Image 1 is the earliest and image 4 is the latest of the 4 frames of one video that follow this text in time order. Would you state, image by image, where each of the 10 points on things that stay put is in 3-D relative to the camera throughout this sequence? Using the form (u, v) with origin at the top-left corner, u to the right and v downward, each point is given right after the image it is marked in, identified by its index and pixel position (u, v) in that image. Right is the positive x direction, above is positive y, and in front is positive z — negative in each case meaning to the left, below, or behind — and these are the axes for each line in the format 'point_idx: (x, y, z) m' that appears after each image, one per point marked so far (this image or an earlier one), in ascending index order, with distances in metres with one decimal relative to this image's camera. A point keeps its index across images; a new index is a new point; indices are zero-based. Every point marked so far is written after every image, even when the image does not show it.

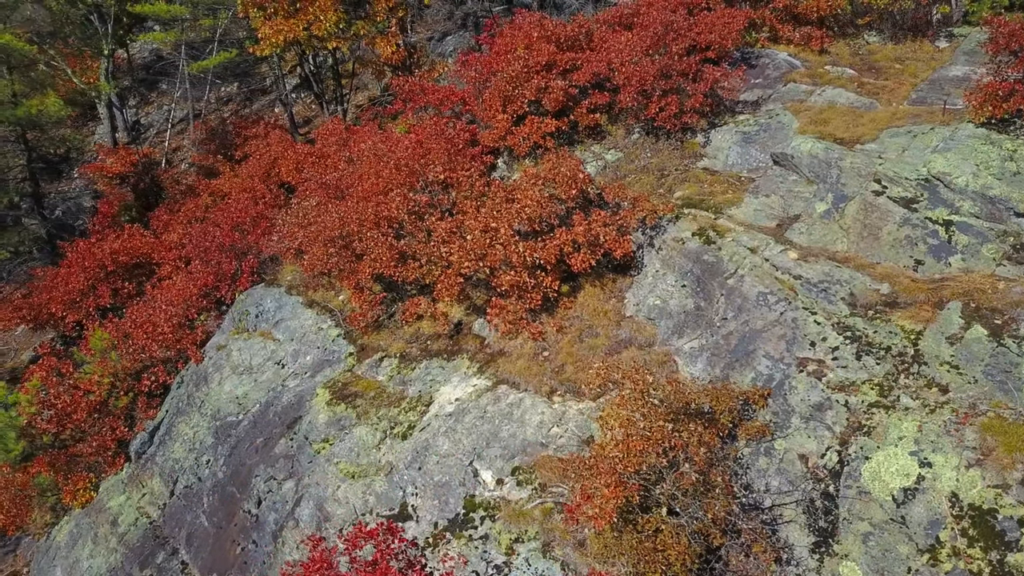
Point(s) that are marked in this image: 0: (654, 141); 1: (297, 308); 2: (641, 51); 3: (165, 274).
0: (+2.2, +2.3, +13.0) m
1: (-3.6, -0.3, +13.9) m
2: (+2.1, +3.7, +13.0) m
3: (-7.7, +0.3, +18.3) m
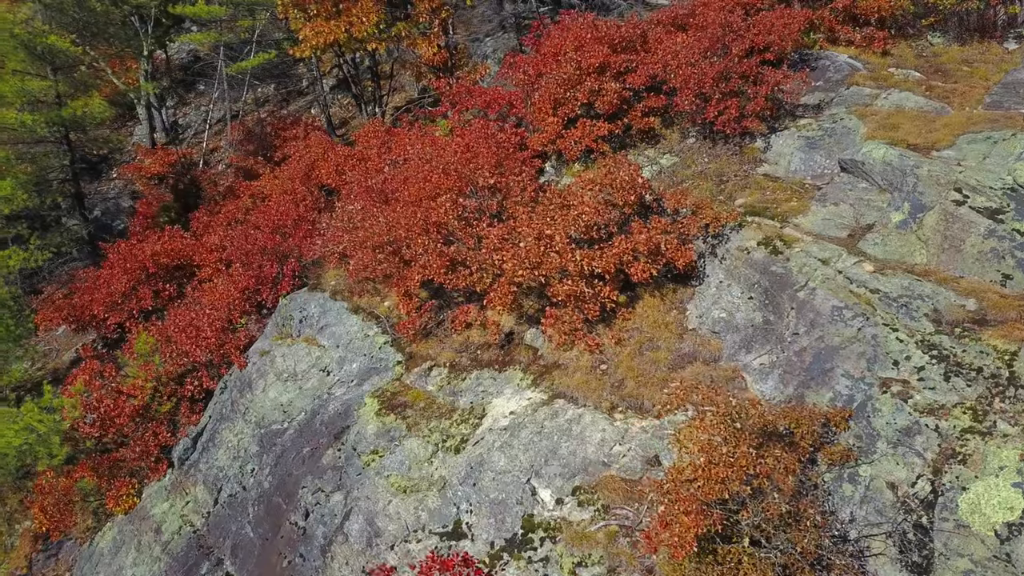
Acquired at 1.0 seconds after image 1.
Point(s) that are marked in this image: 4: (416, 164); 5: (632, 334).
0: (+3.0, +2.2, +12.5) m
1: (-2.8, -0.4, +13.6) m
2: (+2.9, +3.6, +12.6) m
3: (-6.8, +0.3, +18.2) m
4: (-1.8, +2.3, +15.6) m
5: (+1.5, -0.6, +10.0) m
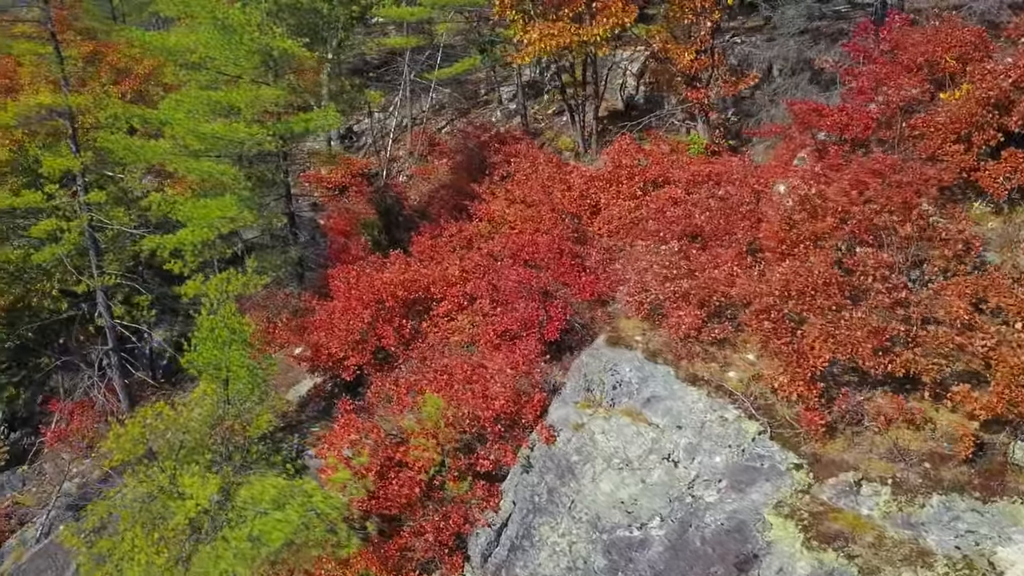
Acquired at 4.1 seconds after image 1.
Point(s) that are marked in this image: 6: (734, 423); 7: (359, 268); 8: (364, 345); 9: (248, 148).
0: (+8.0, +1.1, +9.3) m
1: (+2.2, -1.3, +11.0) m
2: (+7.9, +2.5, +9.3) m
3: (-1.2, -0.5, +16.0) m
4: (+3.6, +1.4, +12.9) m
5: (+6.1, -1.6, +6.9) m
6: (+2.7, -1.6, +10.0) m
7: (-3.4, +0.5, +18.4) m
8: (-2.9, -1.1, +16.0) m
9: (-5.7, +3.0, +17.8) m
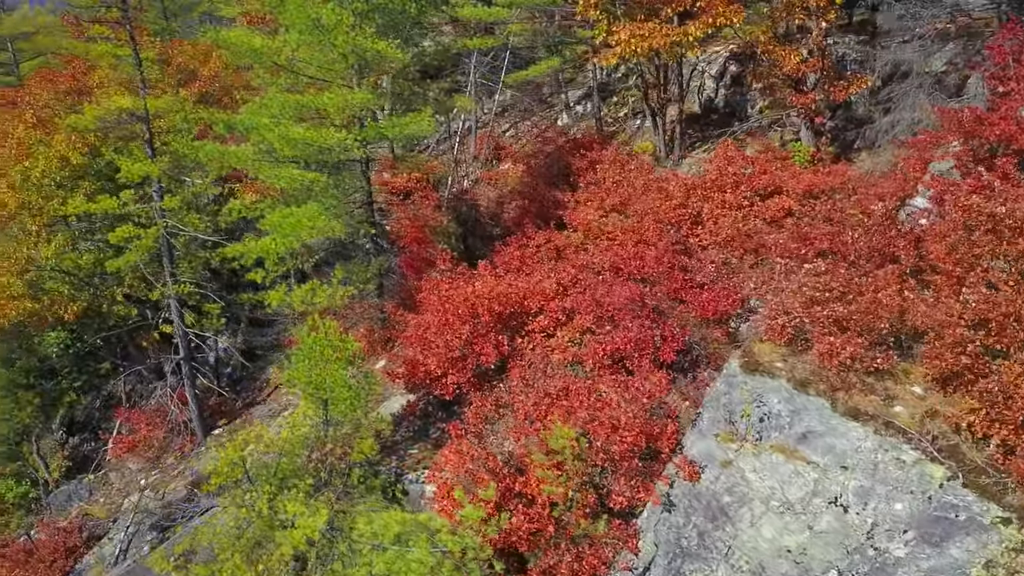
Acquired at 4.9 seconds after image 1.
0: (+9.8, +0.7, +8.2) m
1: (+4.0, -1.6, +10.1) m
2: (+9.7, +2.2, +8.2) m
3: (+0.8, -0.8, +15.2) m
4: (+5.4, +1.1, +11.9) m
5: (+7.7, -1.9, +5.9) m
6: (+4.5, -2.0, +9.1) m
7: (-1.4, +0.2, +17.7) m
8: (-1.0, -1.4, +15.2) m
9: (-3.7, +2.8, +17.1) m
